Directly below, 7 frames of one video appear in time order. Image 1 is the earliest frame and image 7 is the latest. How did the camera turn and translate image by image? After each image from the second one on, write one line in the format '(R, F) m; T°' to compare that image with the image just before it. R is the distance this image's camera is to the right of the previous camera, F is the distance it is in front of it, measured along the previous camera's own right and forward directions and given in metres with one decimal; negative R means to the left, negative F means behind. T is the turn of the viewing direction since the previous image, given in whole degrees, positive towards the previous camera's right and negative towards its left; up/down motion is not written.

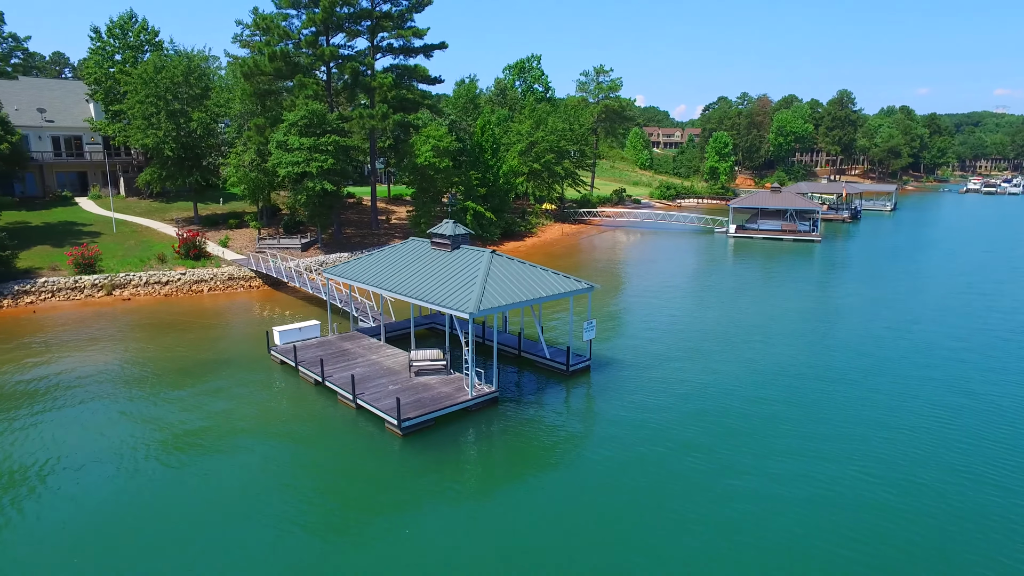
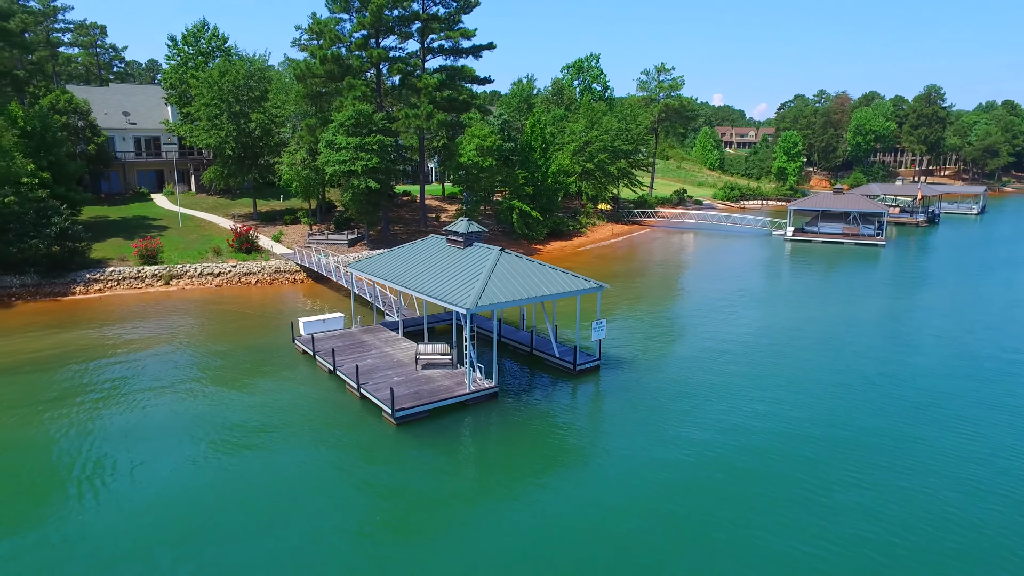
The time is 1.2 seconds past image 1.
(+1.5, 0.0) m; -6°
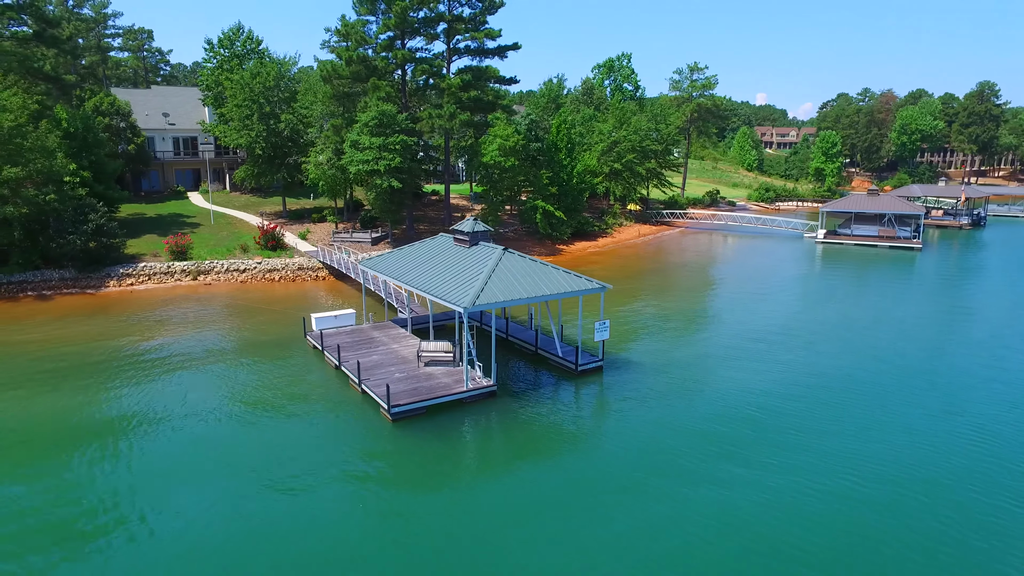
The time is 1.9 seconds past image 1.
(+0.8, 0.0) m; -3°
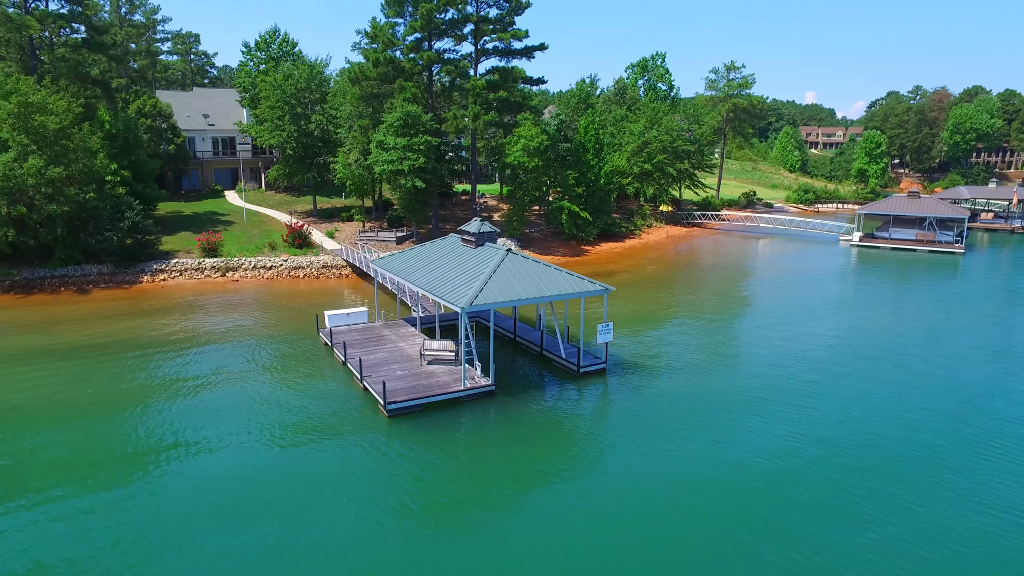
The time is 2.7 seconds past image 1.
(+0.9, 0.0) m; -3°
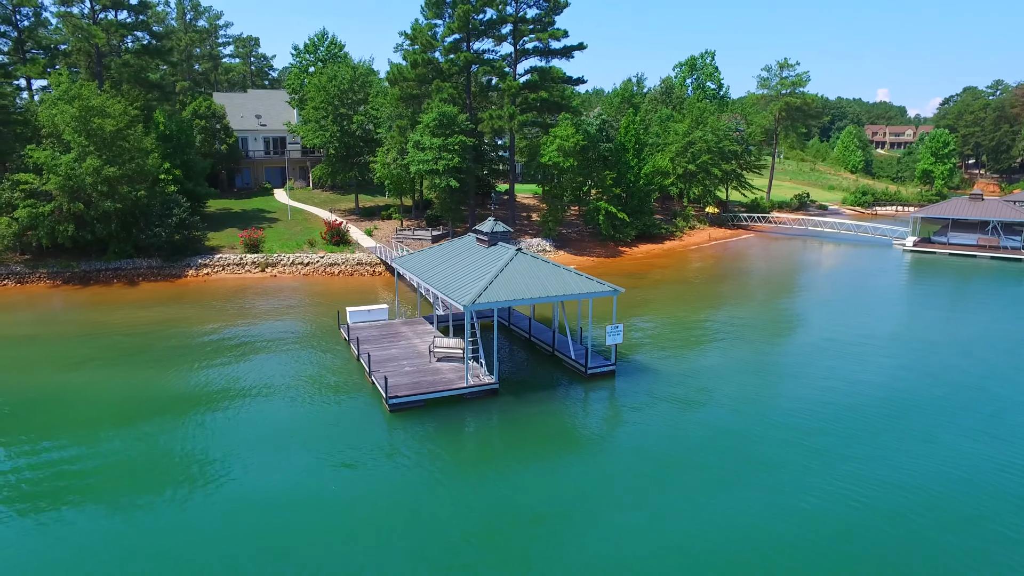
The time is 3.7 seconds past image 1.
(+1.1, 0.0) m; -5°
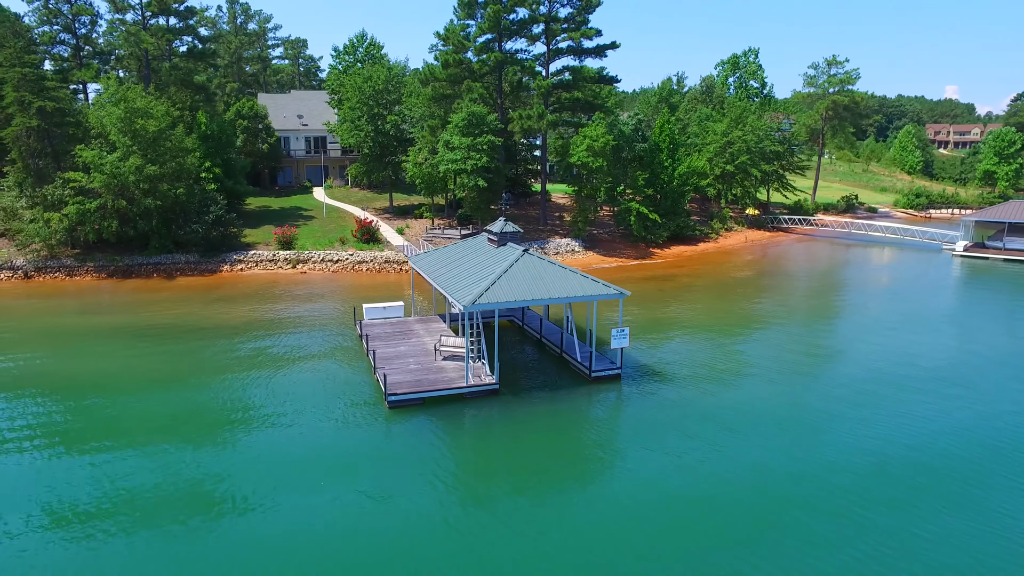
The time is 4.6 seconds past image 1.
(+1.0, 0.0) m; -4°
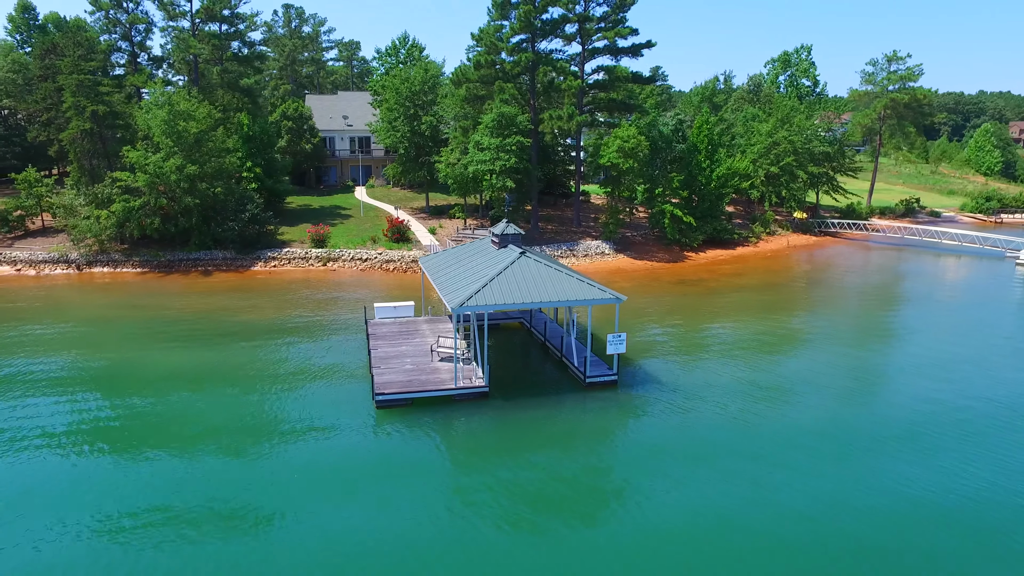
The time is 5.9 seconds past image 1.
(+1.5, +0.1) m; -5°
